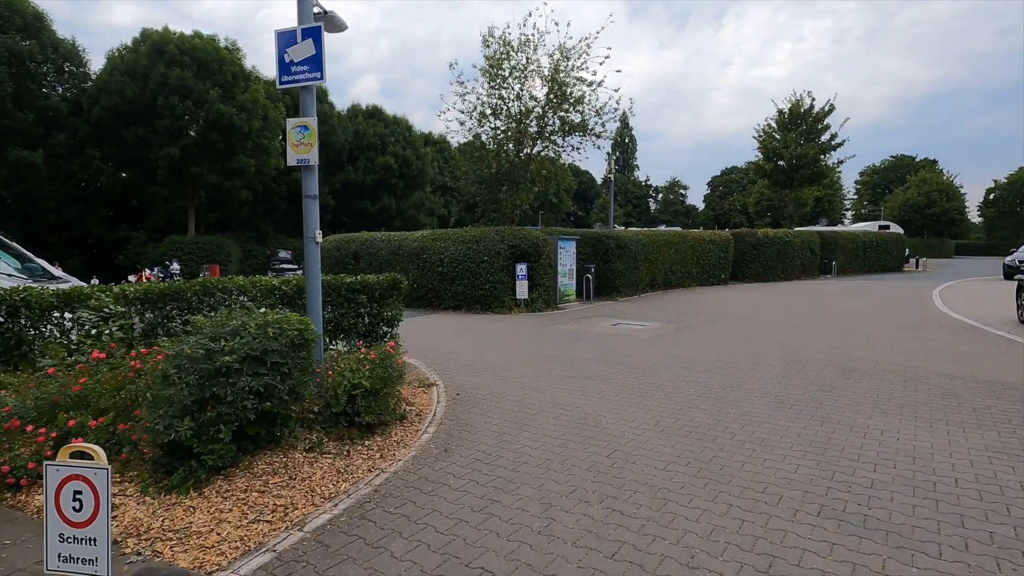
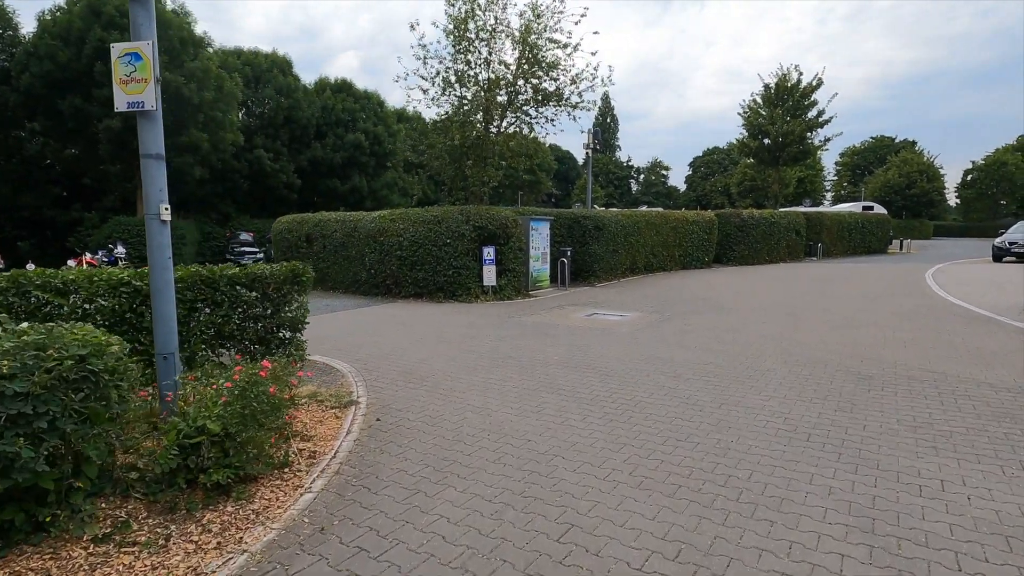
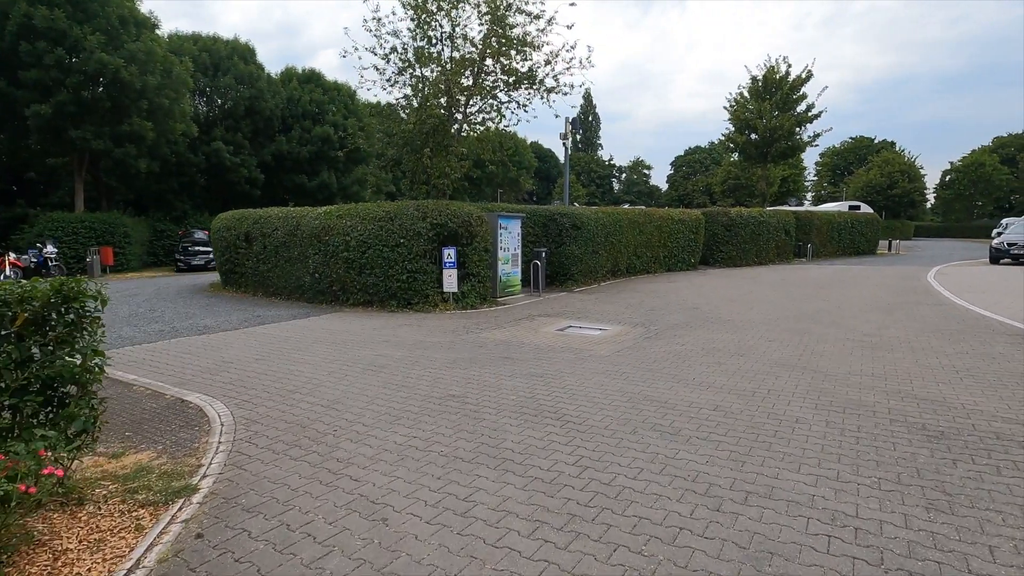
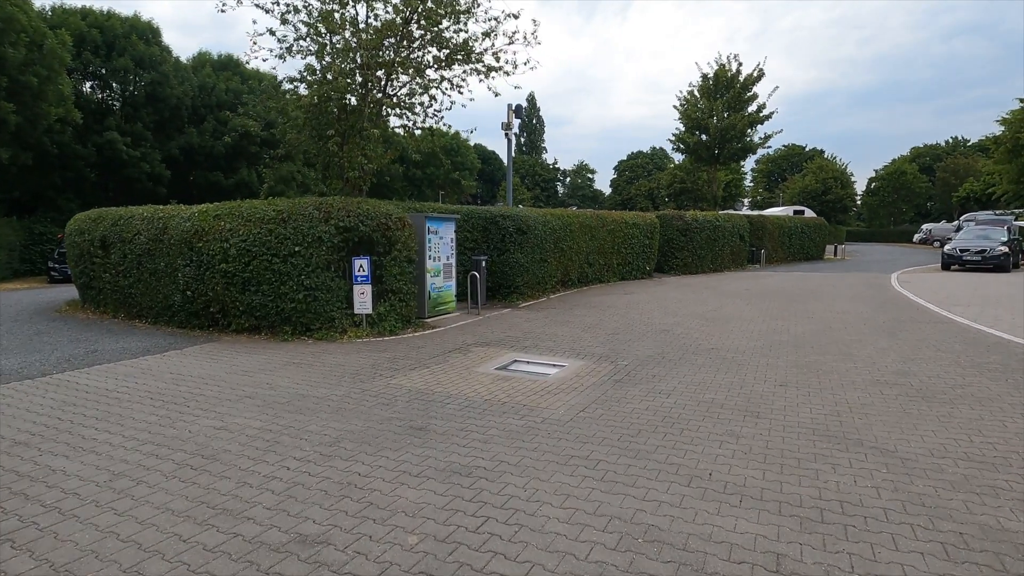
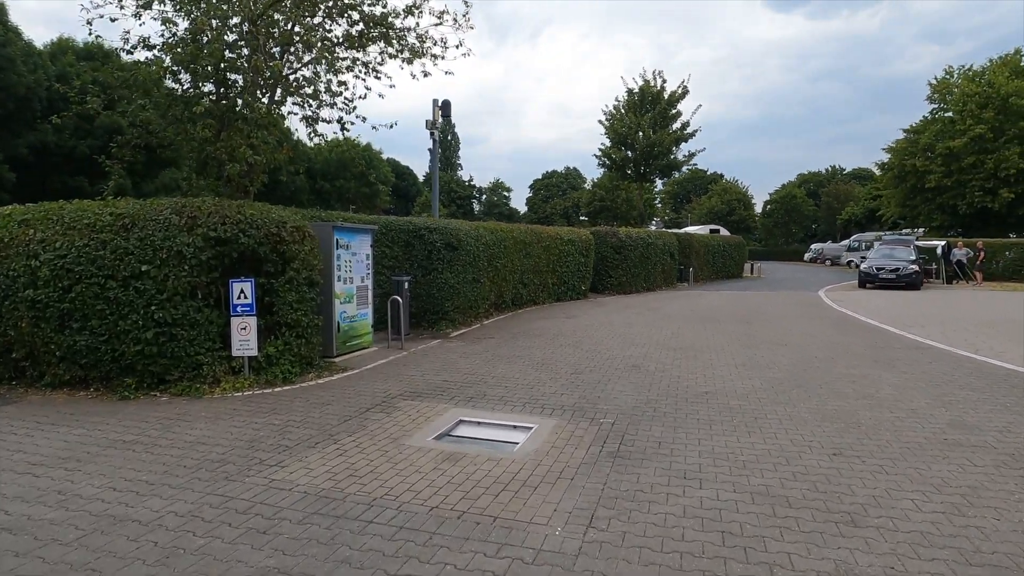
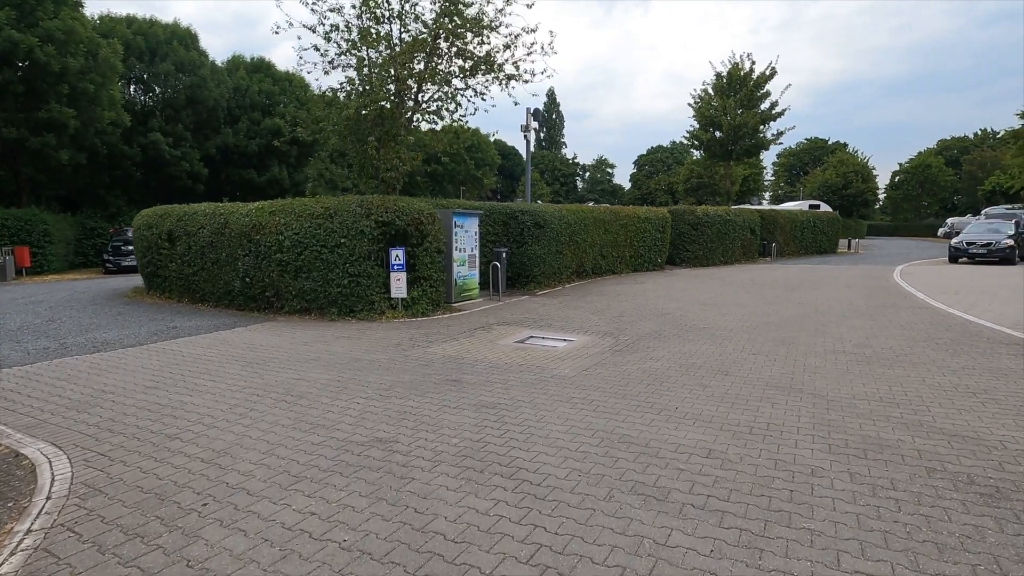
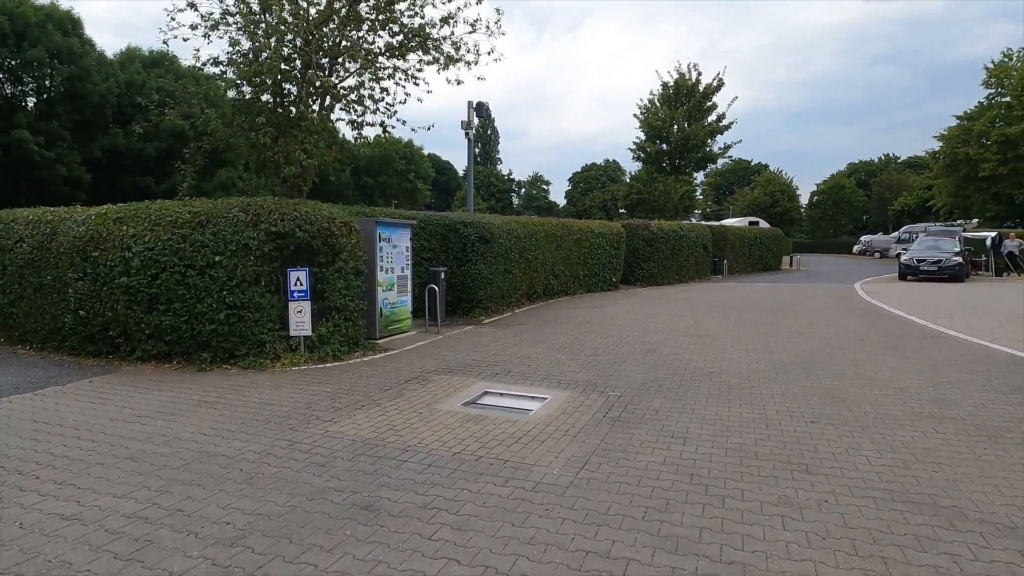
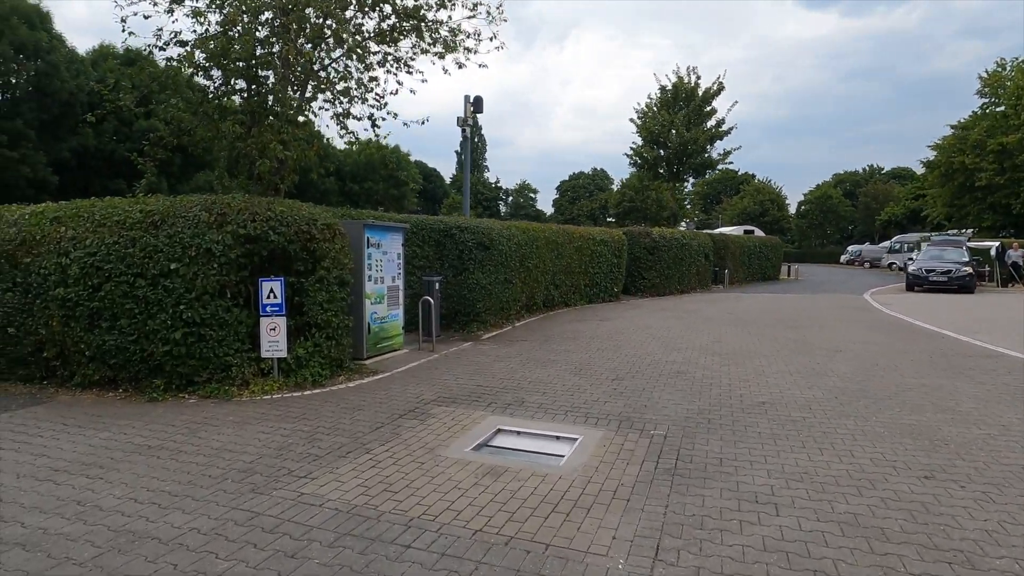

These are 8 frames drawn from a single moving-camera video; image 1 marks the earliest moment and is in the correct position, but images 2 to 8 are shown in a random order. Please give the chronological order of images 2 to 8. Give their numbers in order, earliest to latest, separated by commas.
2, 3, 6, 4, 7, 5, 8
